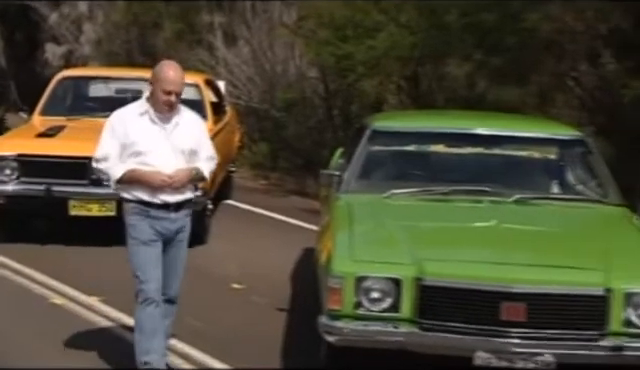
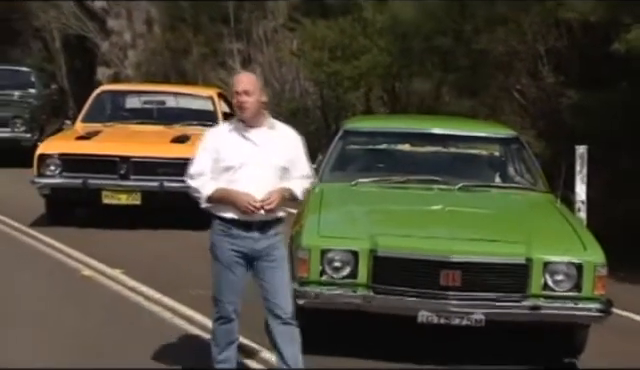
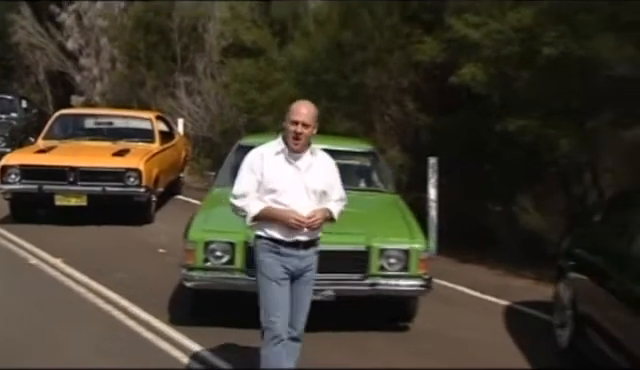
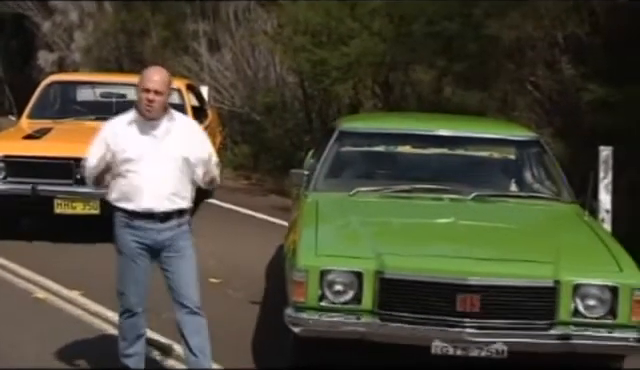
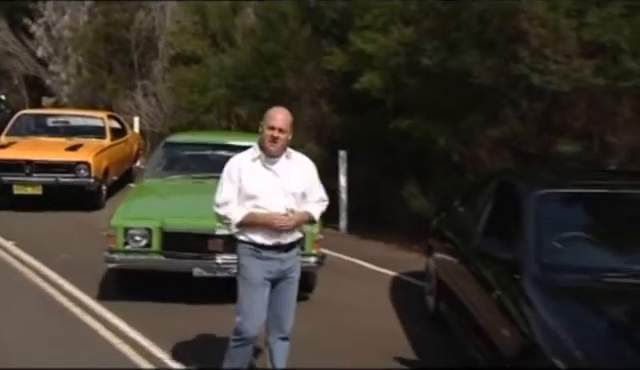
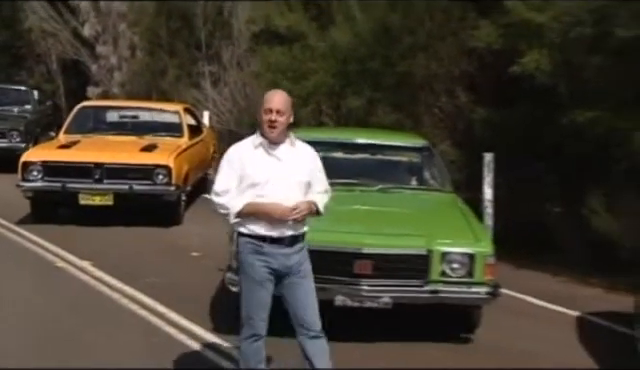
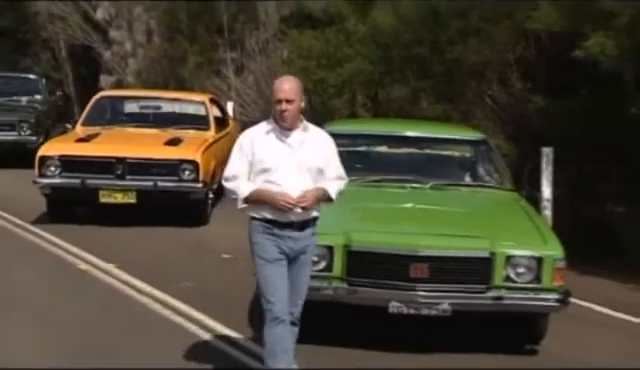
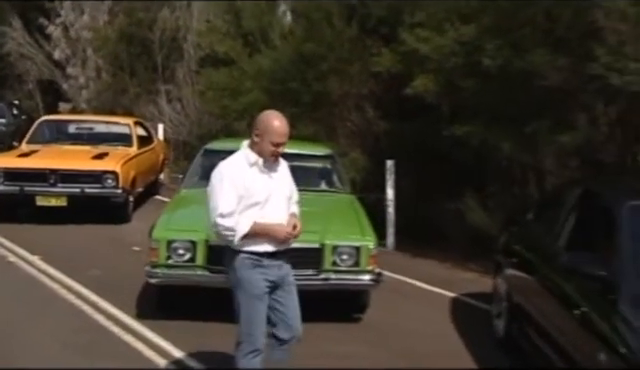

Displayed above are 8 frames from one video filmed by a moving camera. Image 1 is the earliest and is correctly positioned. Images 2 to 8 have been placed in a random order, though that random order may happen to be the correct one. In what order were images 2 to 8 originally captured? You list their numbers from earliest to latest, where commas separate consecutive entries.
4, 2, 7, 6, 3, 8, 5
